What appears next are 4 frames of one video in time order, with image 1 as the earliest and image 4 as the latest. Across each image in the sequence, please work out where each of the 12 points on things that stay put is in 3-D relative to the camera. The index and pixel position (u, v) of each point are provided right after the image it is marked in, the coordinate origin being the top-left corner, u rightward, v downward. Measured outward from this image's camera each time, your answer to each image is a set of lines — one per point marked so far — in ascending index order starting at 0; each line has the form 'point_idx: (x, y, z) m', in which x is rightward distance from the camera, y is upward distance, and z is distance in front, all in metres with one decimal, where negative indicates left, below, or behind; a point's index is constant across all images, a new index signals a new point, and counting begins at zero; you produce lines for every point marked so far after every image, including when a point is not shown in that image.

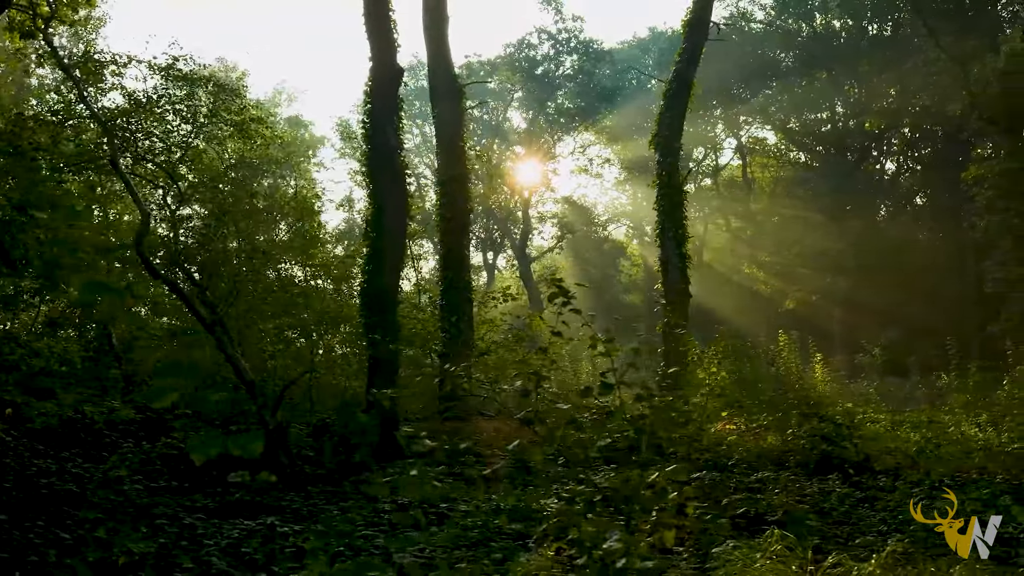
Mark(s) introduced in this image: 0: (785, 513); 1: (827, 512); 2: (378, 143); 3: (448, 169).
0: (+2.4, -2.0, +7.7) m
1: (+3.2, -2.3, +8.6) m
2: (-1.9, +2.1, +11.9) m
3: (-1.1, +2.0, +14.6) m
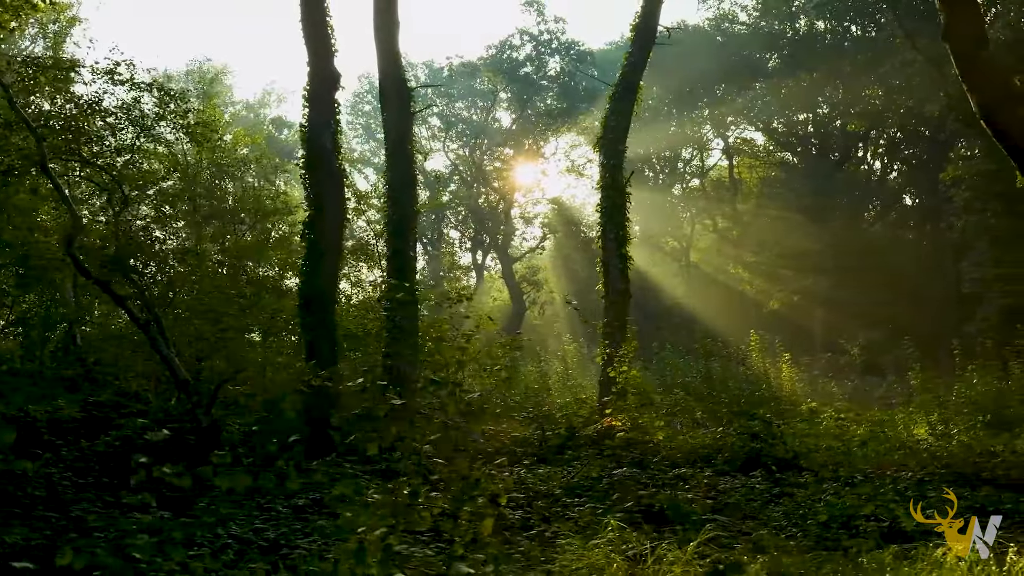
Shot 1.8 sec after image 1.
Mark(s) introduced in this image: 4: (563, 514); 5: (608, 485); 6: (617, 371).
0: (+1.4, -2.0, +7.9) m
1: (+2.3, -2.3, +8.8) m
2: (-2.9, +2.1, +12.1) m
3: (-2.0, +2.0, +14.8) m
4: (+0.4, -2.0, +7.6) m
5: (+1.0, -2.1, +9.0) m
6: (+1.7, -1.4, +14.0) m
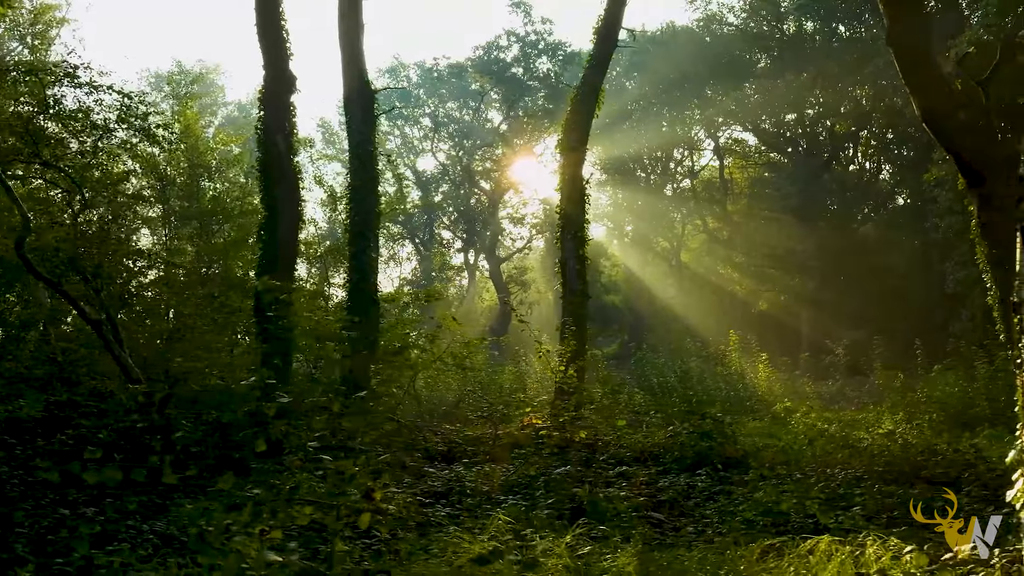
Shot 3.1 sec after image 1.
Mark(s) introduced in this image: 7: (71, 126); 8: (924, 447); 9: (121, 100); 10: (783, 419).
0: (+0.8, -2.1, +8.1) m
1: (+1.7, -2.3, +9.0) m
2: (-3.5, +2.1, +12.2) m
3: (-2.7, +2.0, +14.9) m
4: (-0.2, -2.0, +7.7) m
5: (+0.3, -2.1, +9.1) m
6: (+1.0, -1.4, +14.1) m
7: (-7.7, +2.9, +14.9) m
8: (+5.4, -2.1, +11.2) m
9: (-7.3, +3.5, +15.9) m
10: (+5.4, -2.6, +16.9) m
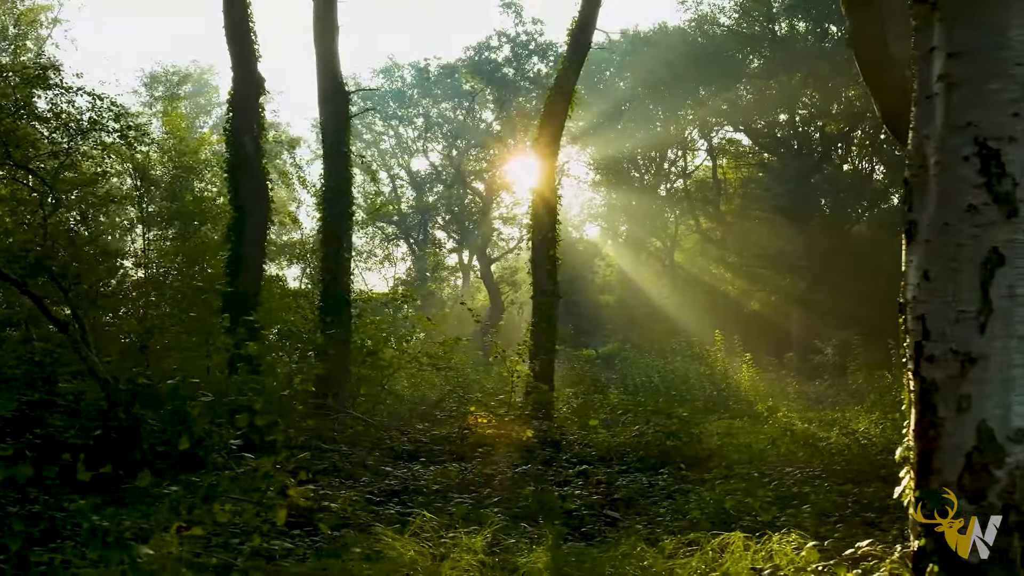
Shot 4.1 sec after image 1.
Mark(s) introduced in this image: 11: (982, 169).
0: (+0.3, -2.1, +8.2) m
1: (+1.2, -2.3, +9.1) m
2: (-4.0, +2.1, +12.3) m
3: (-3.2, +2.0, +15.0) m
4: (-0.7, -2.0, +7.8) m
5: (-0.2, -2.1, +9.2) m
6: (+0.5, -1.4, +14.2) m
7: (-8.1, +2.9, +15.0) m
8: (+5.0, -2.1, +11.3) m
9: (-7.8, +3.5, +16.0) m
10: (+4.9, -2.6, +17.0) m
11: (+2.0, +0.5, +3.6) m
